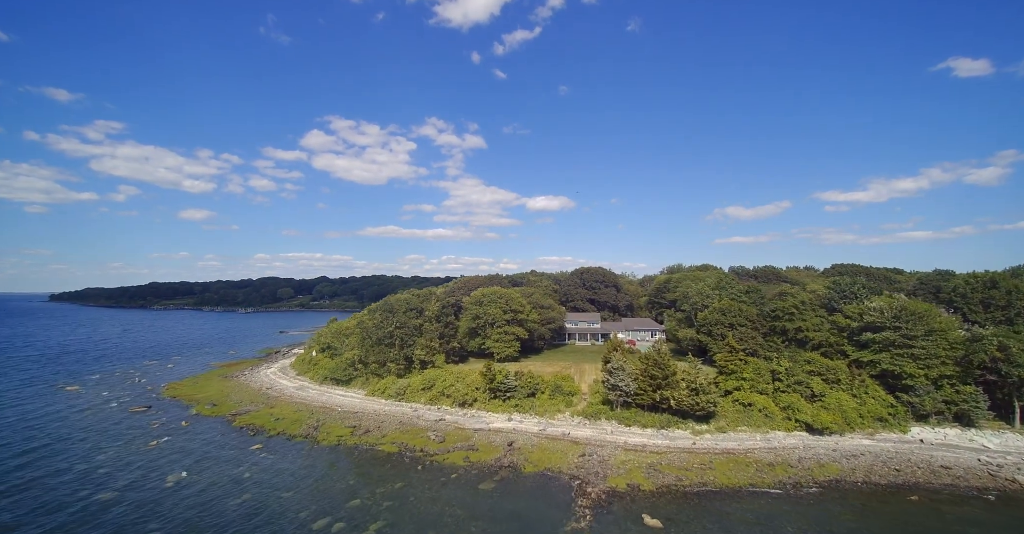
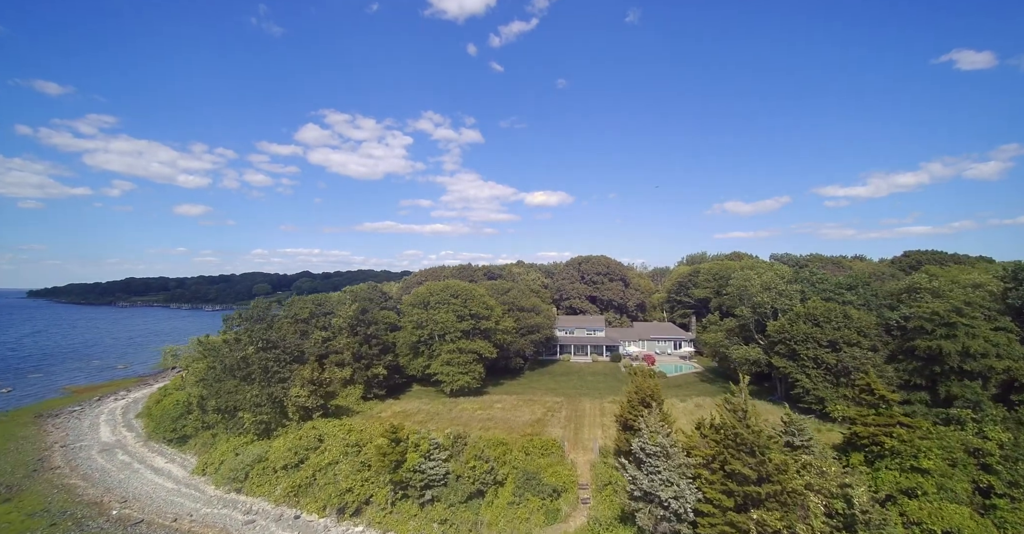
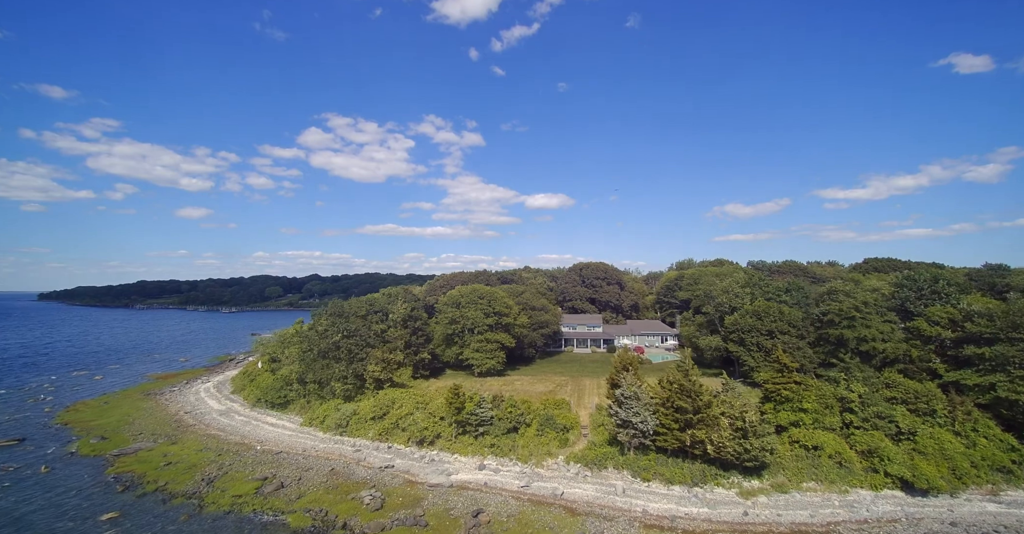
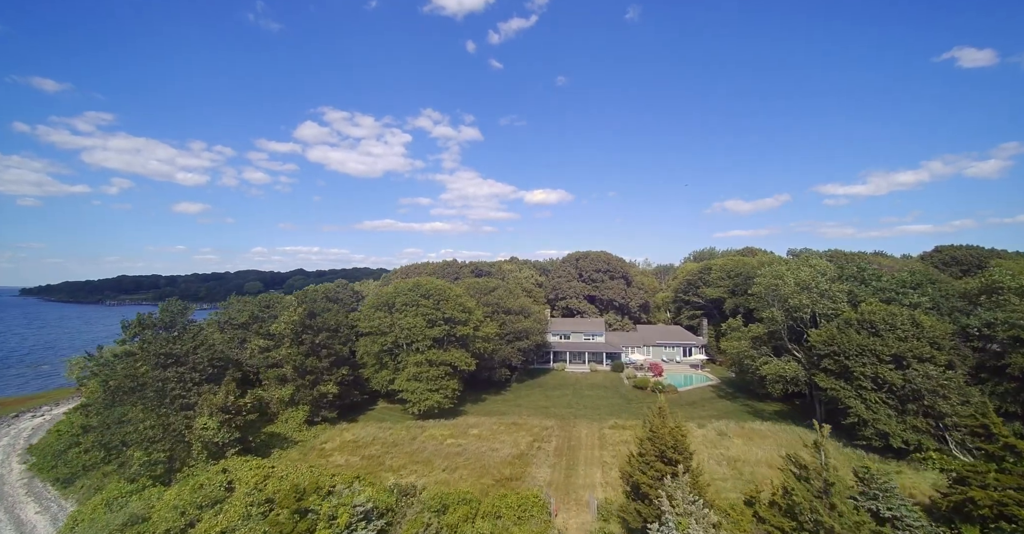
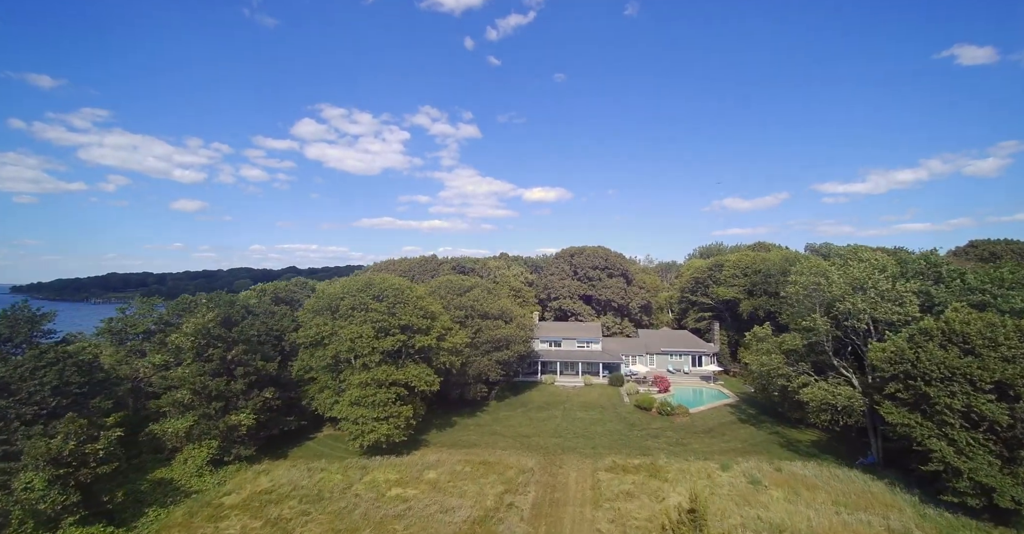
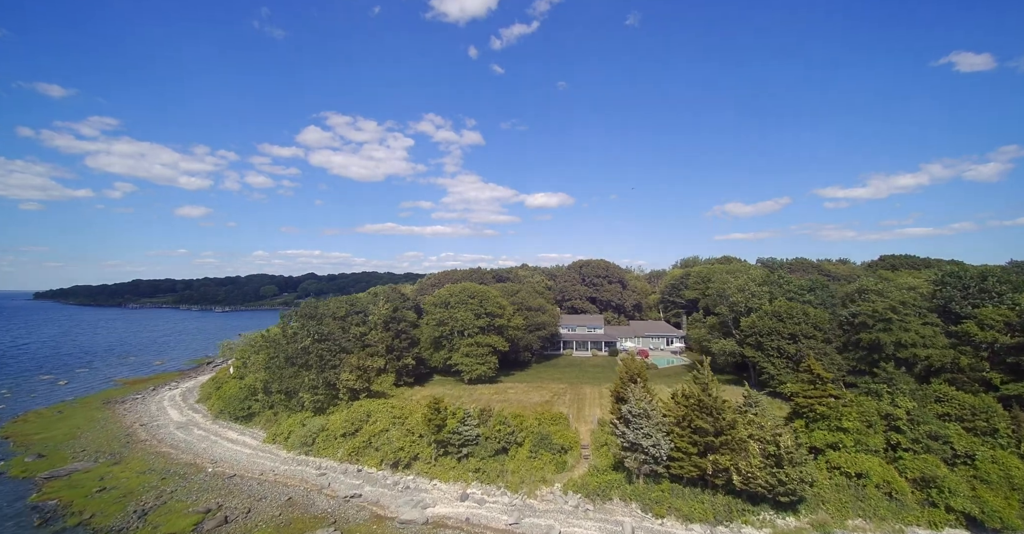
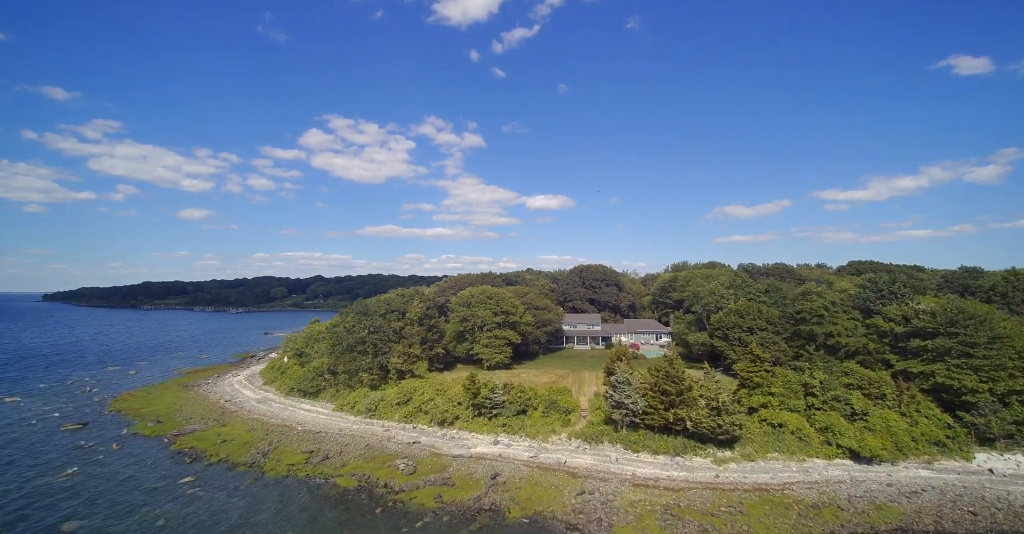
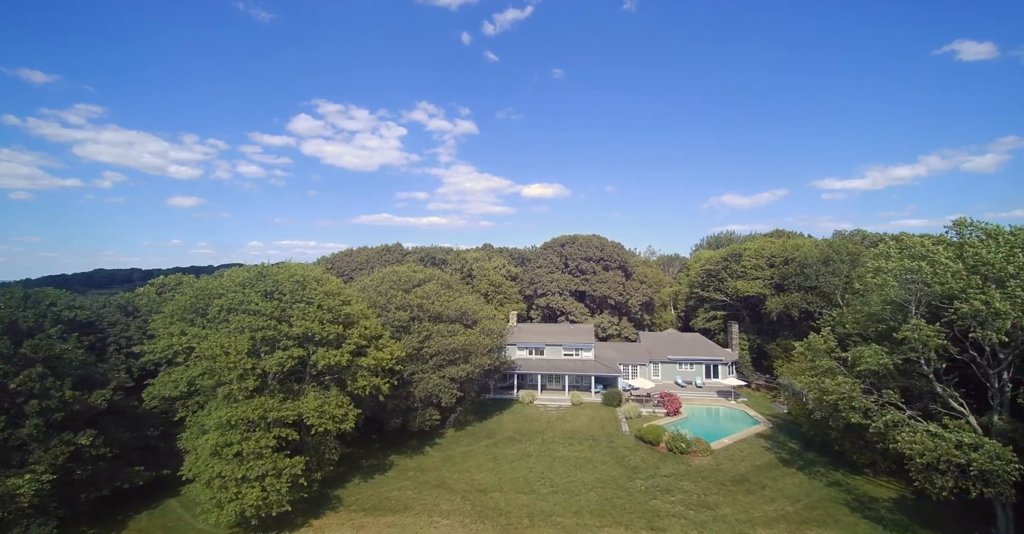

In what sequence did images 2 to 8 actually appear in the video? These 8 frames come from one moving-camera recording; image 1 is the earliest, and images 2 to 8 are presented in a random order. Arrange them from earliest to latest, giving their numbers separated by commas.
7, 3, 6, 2, 4, 5, 8
